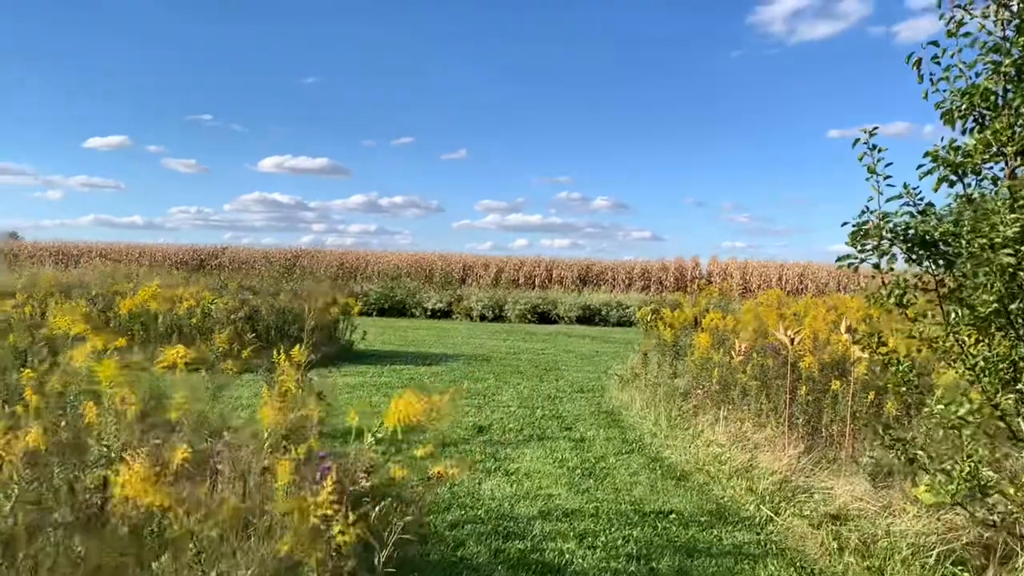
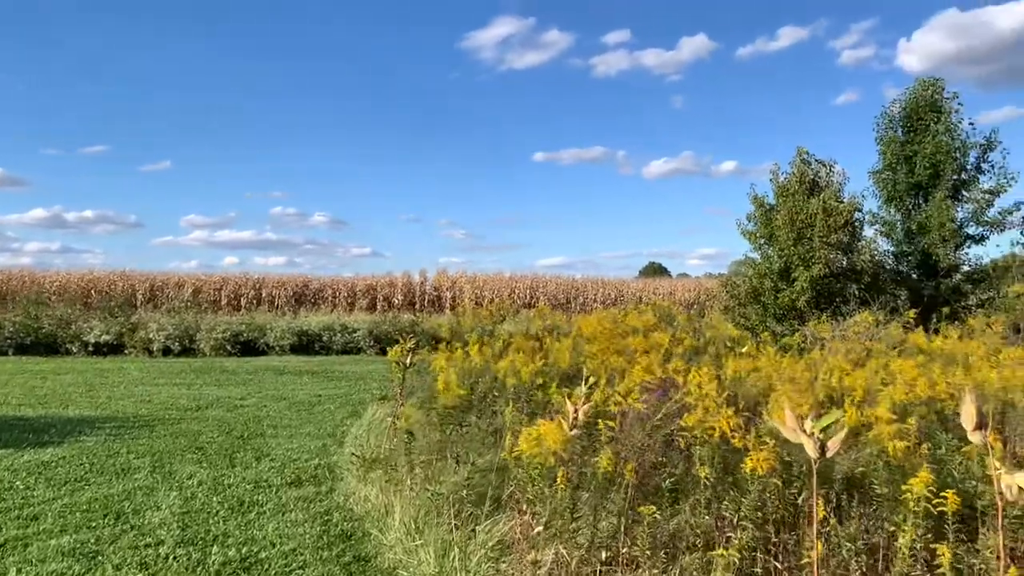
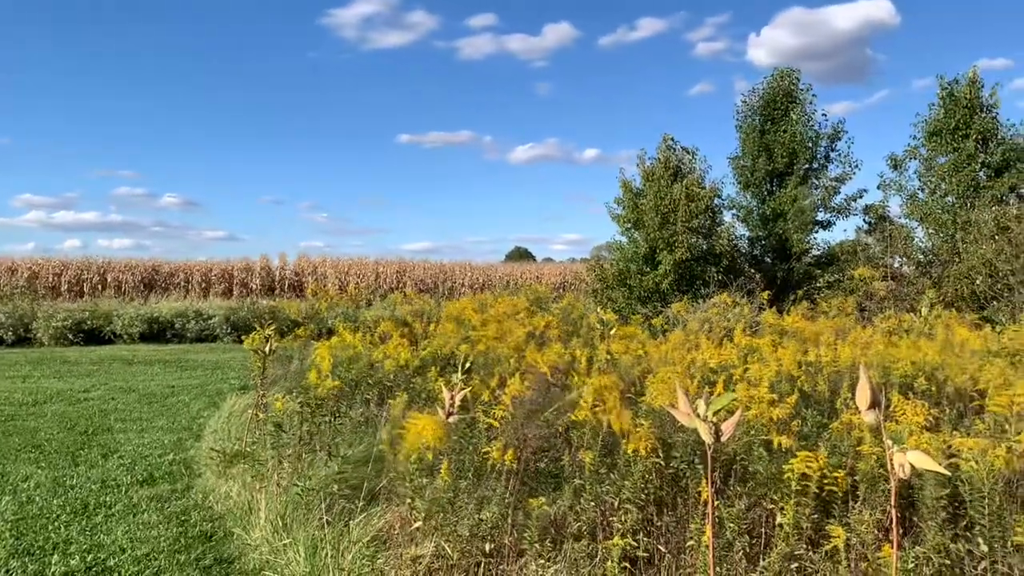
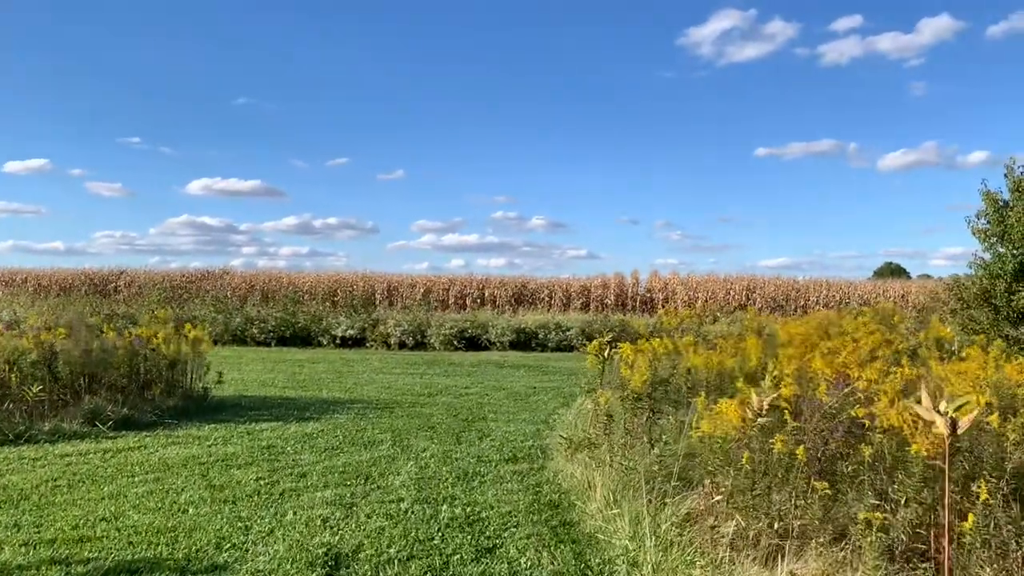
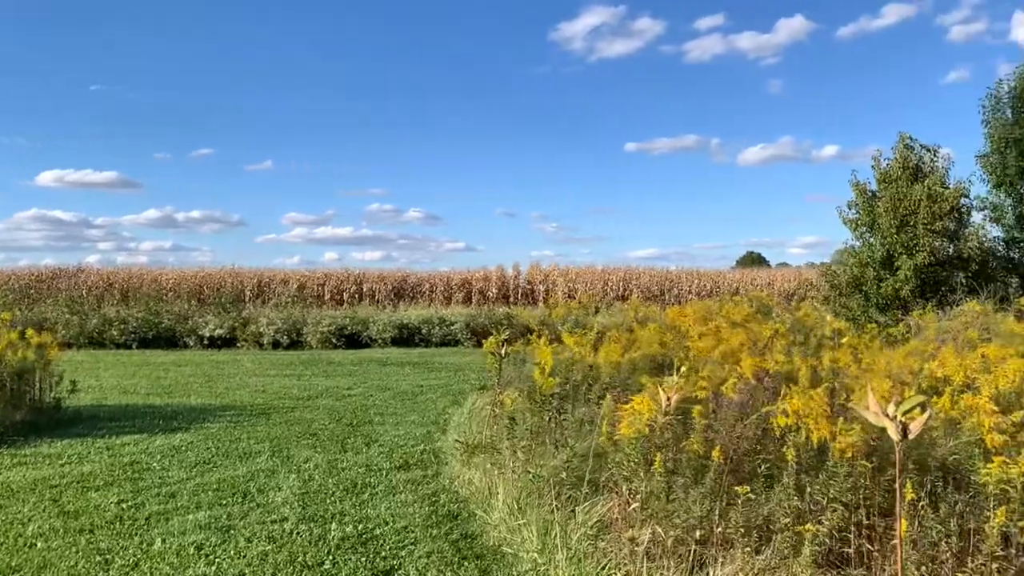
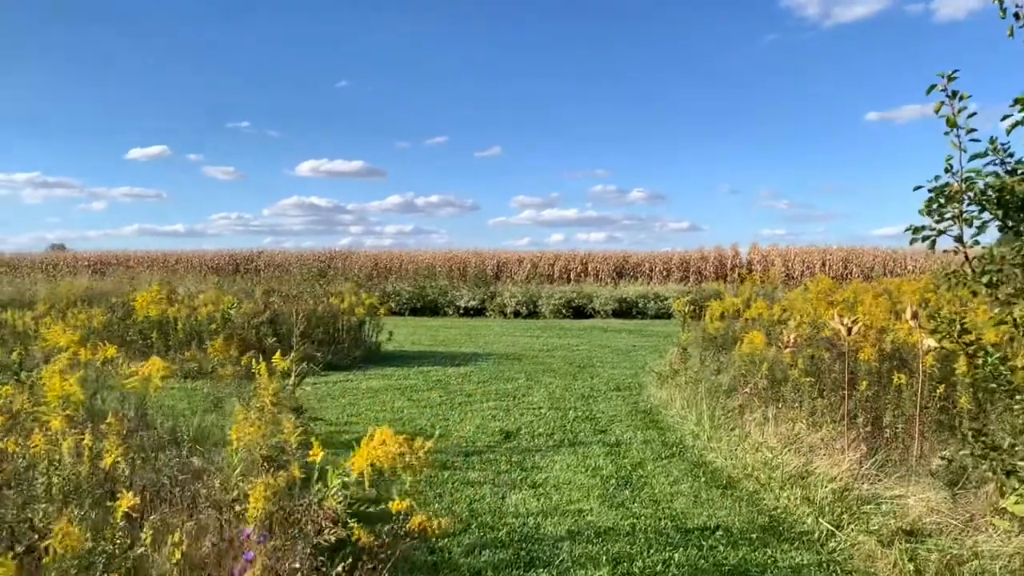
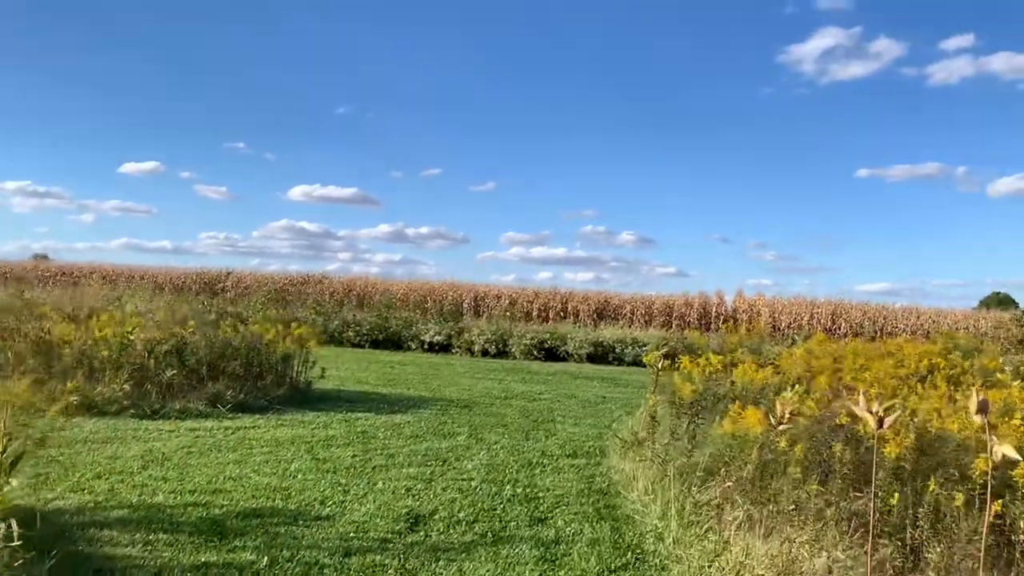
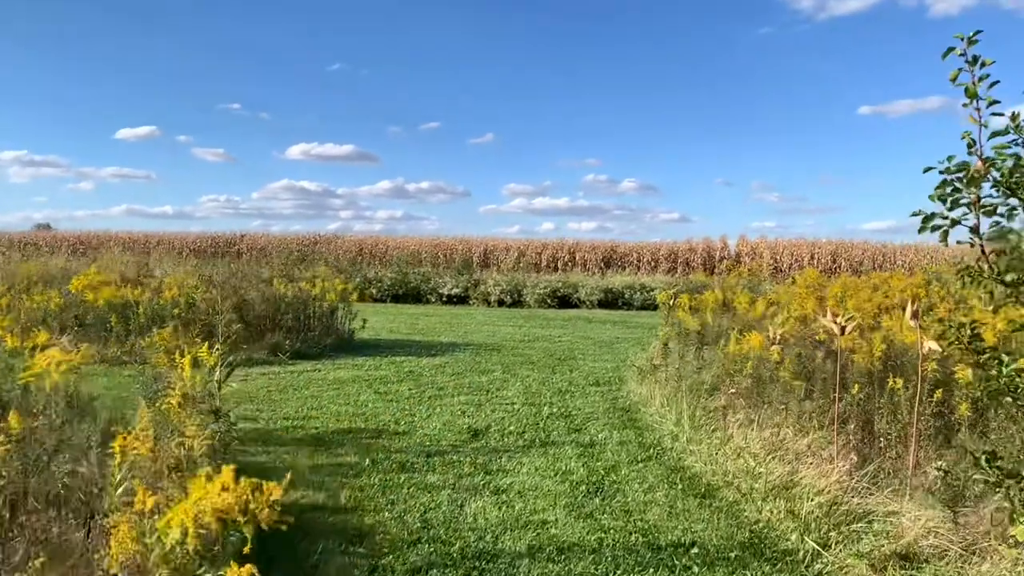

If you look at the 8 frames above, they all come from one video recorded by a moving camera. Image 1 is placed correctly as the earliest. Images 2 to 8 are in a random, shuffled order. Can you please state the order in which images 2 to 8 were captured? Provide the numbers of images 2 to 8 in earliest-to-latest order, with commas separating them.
6, 8, 7, 4, 5, 2, 3
